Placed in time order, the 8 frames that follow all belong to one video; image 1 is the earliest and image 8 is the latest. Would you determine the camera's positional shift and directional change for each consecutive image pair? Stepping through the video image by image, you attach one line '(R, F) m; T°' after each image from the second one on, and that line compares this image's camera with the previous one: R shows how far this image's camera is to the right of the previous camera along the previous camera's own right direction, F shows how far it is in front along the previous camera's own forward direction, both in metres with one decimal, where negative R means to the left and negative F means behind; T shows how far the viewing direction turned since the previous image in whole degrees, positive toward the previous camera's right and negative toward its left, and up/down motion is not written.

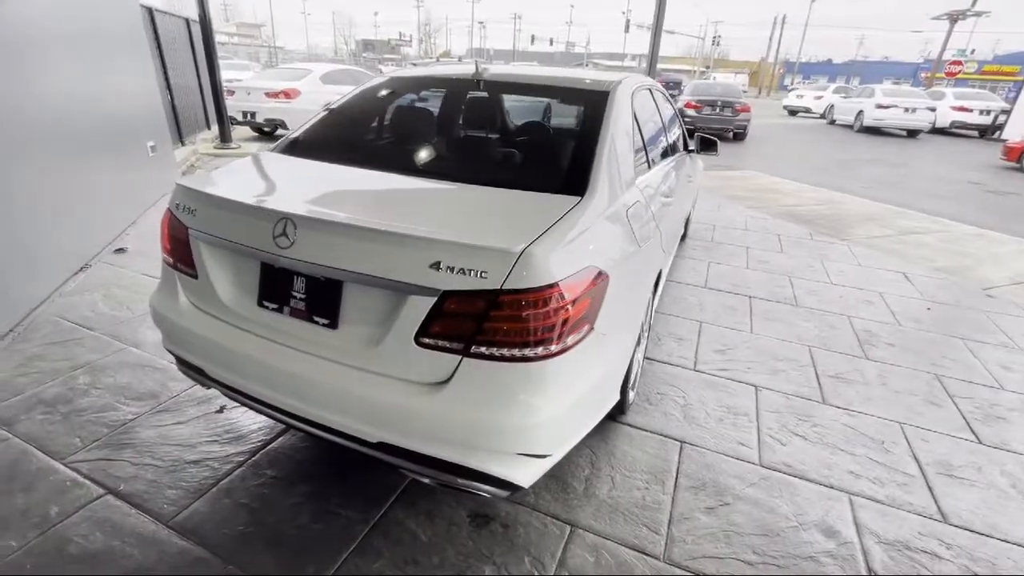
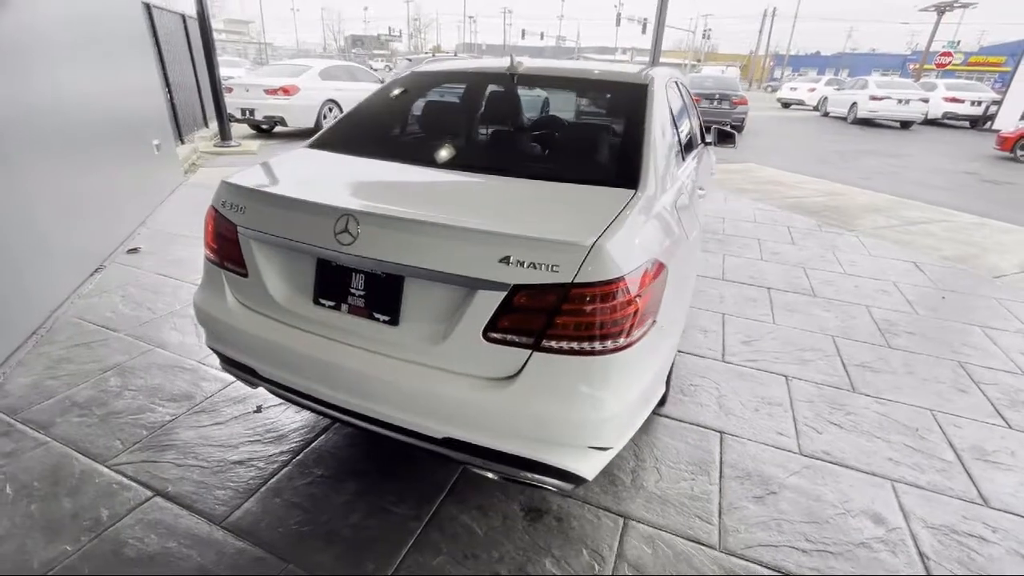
(-0.2, 0.0) m; +1°
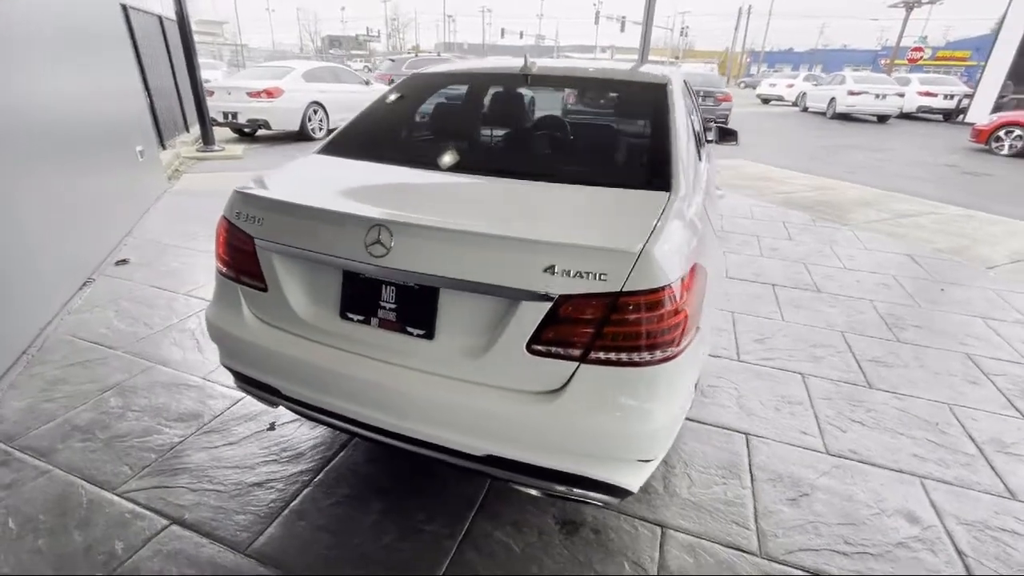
(-0.2, +0.1) m; +2°
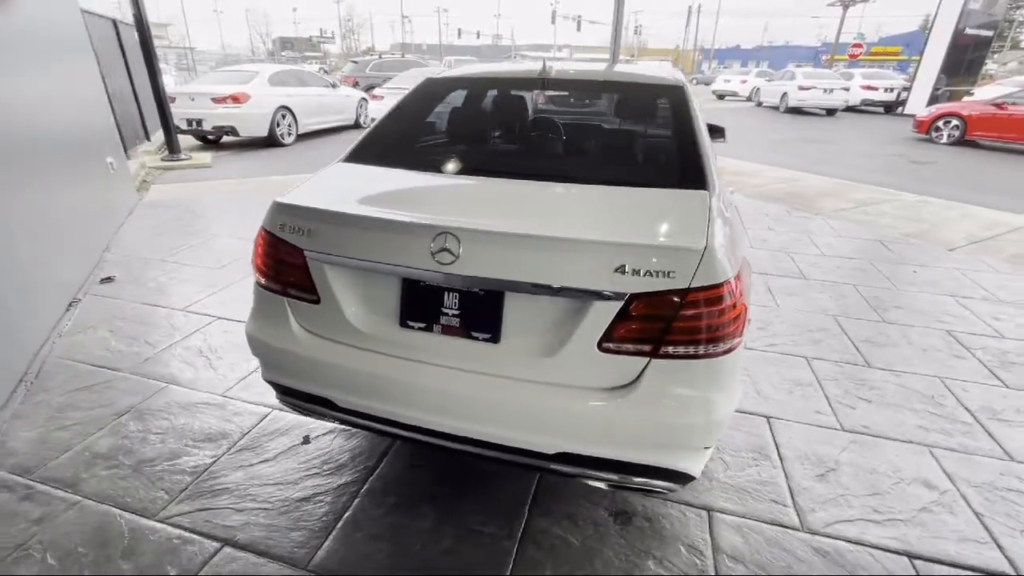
(-0.3, 0.0) m; +4°
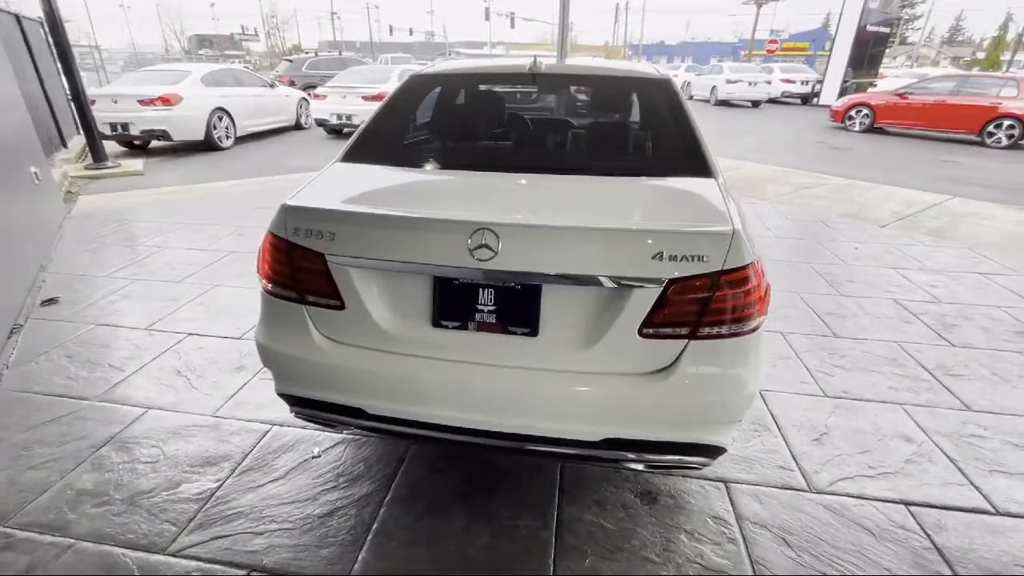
(-0.3, 0.0) m; +6°
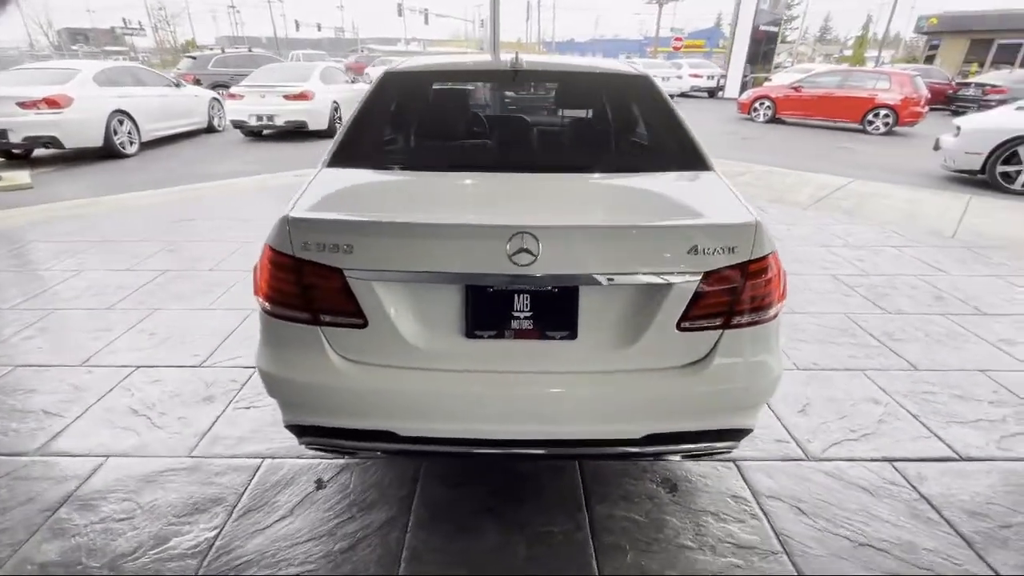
(-0.3, +0.1) m; +8°
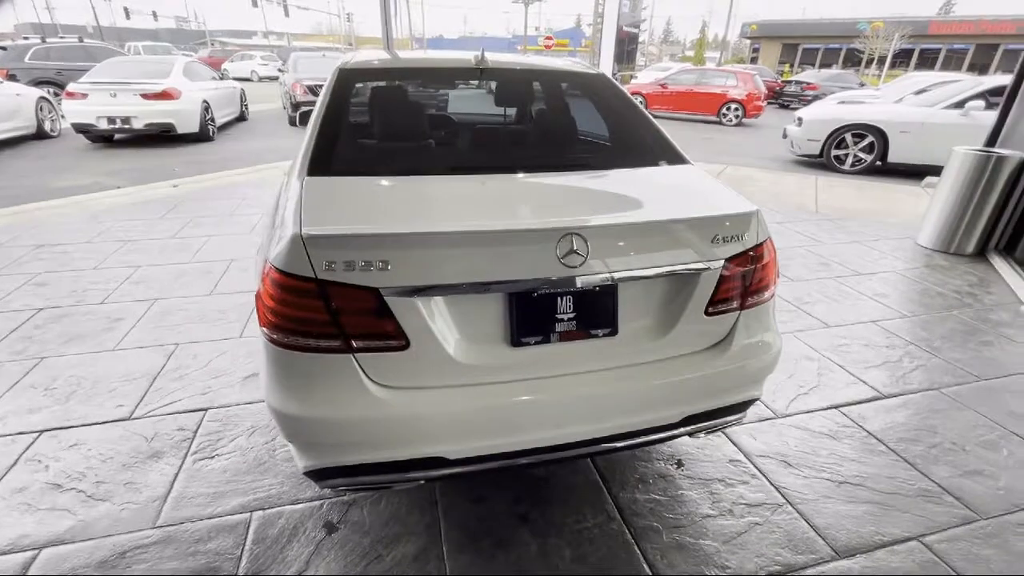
(-0.5, +0.1) m; +13°
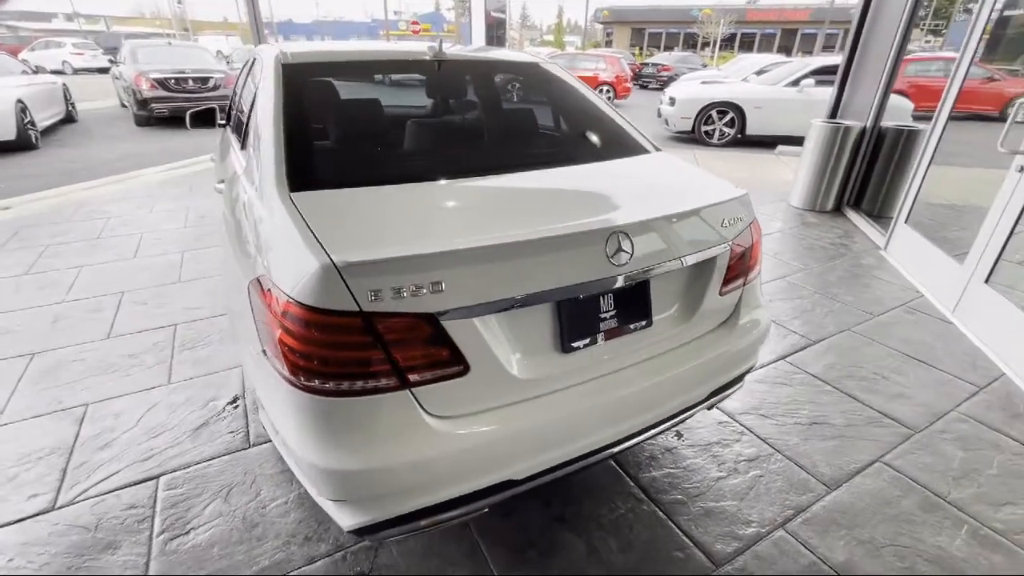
(-0.4, +0.1) m; +13°
